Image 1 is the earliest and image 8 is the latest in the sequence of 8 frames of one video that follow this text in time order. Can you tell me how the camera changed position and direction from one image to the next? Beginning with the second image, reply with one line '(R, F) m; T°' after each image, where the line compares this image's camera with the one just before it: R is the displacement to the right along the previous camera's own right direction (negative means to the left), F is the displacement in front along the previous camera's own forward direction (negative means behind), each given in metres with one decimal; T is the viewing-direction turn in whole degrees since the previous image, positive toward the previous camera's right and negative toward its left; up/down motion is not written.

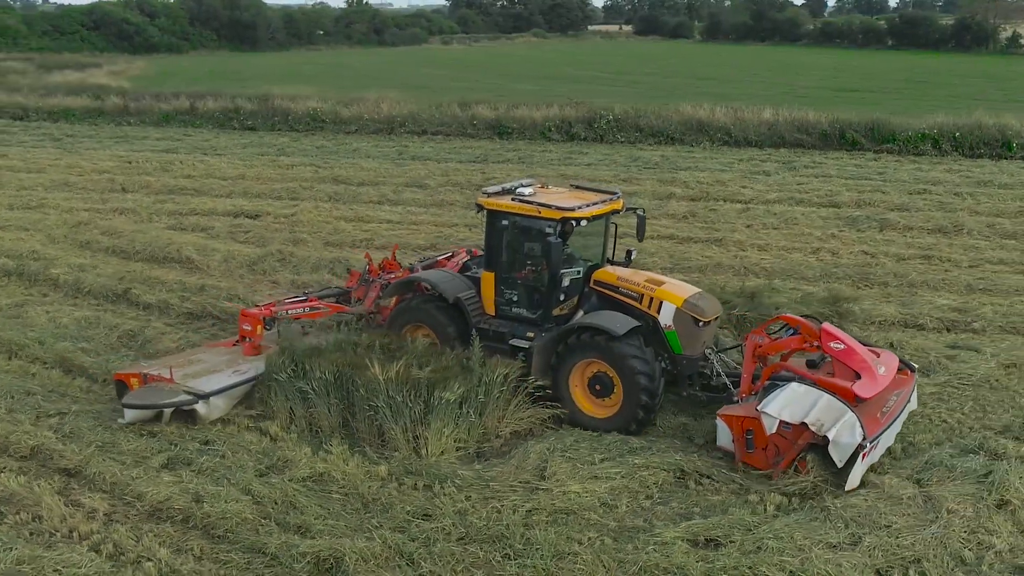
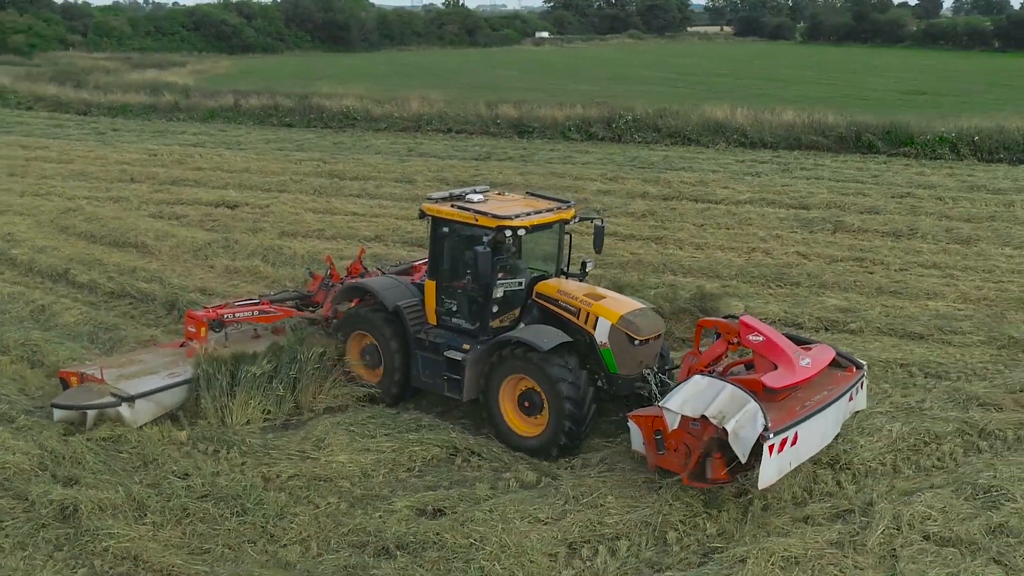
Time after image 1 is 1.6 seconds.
(+2.1, -0.2) m; -6°
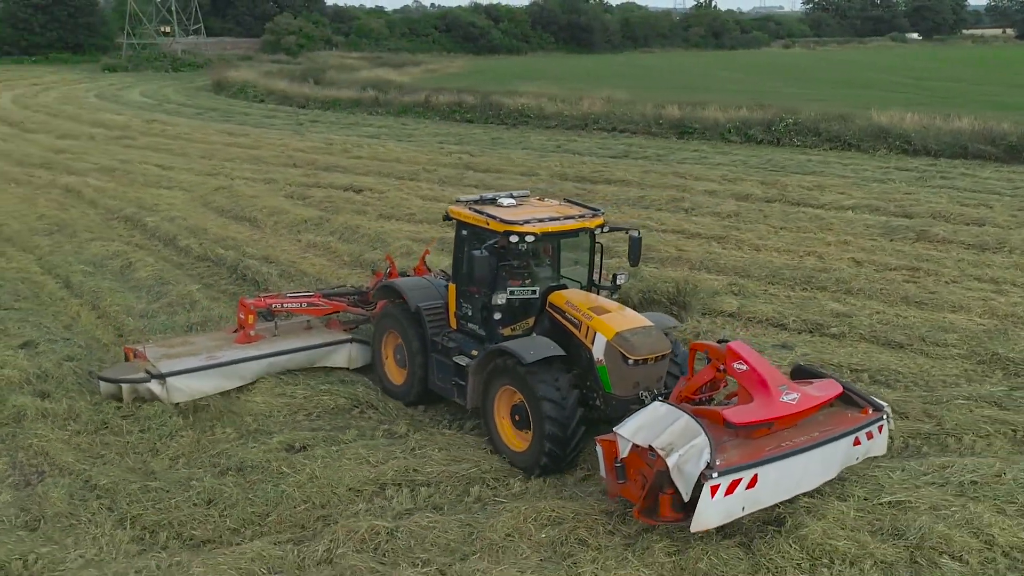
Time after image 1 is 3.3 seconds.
(+2.5, -0.3) m; -15°
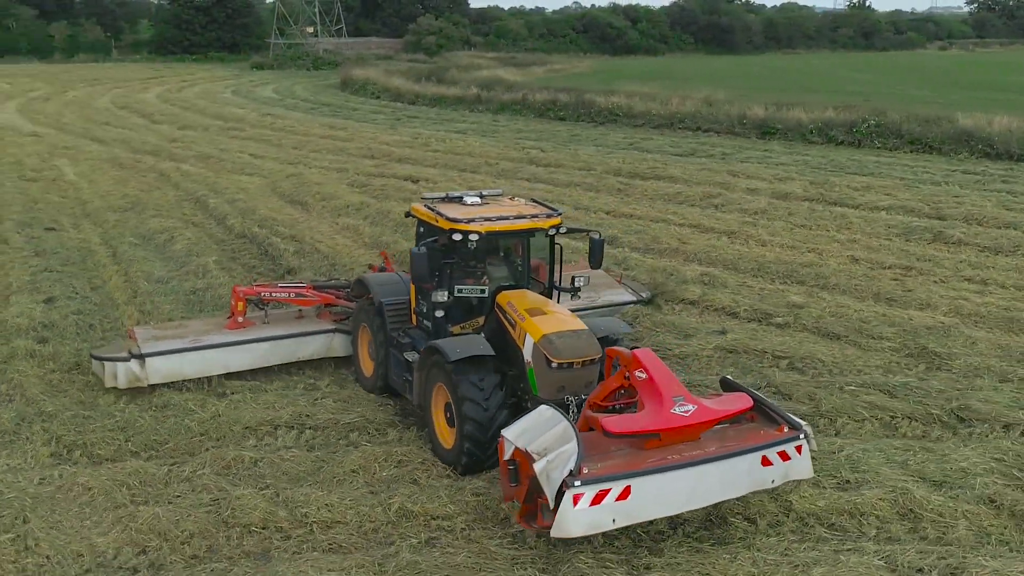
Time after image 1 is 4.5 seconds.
(+1.8, -0.5) m; -9°
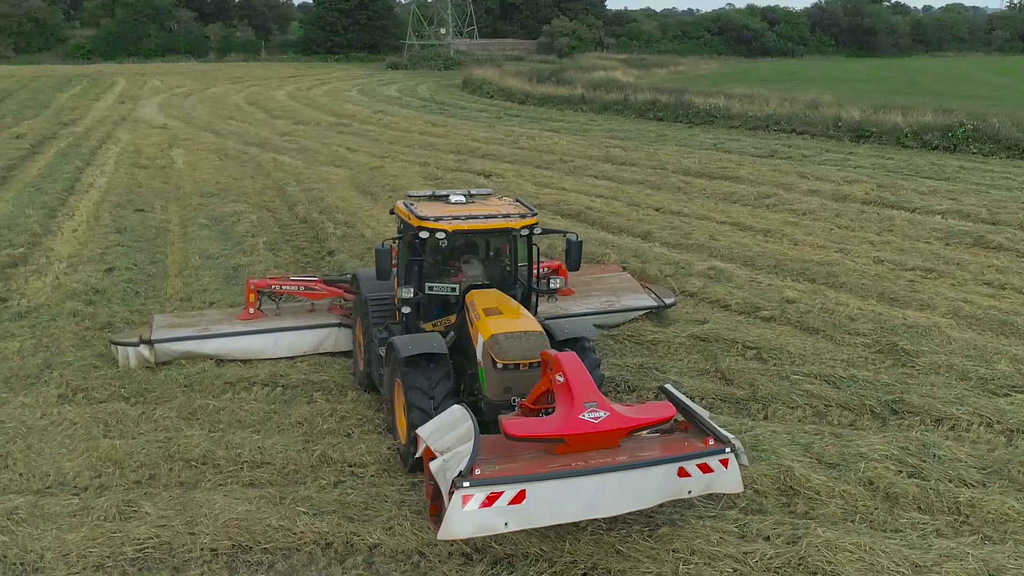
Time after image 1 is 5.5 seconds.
(+1.4, -0.4) m; -8°
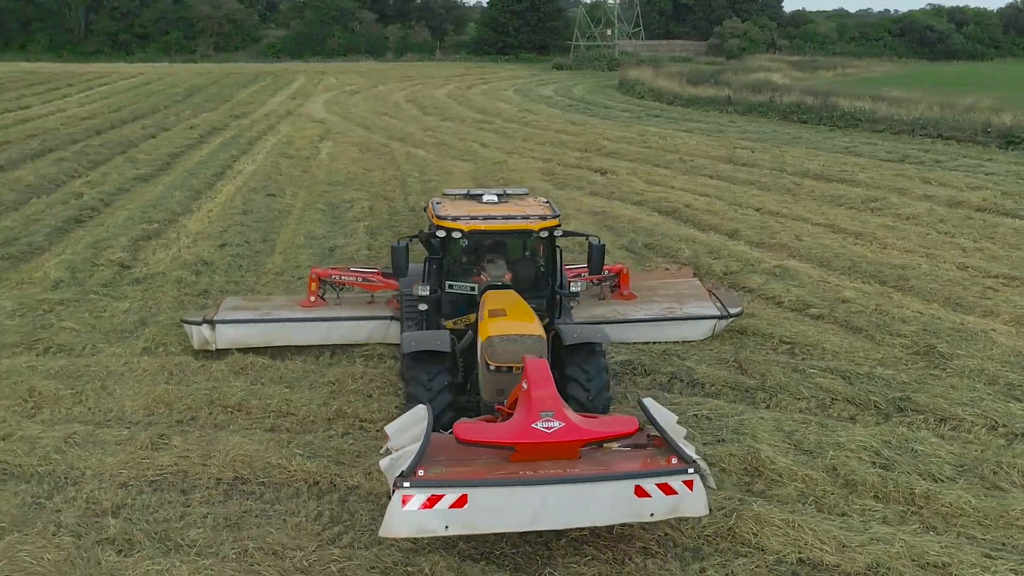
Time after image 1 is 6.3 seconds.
(+1.2, -0.4) m; -10°
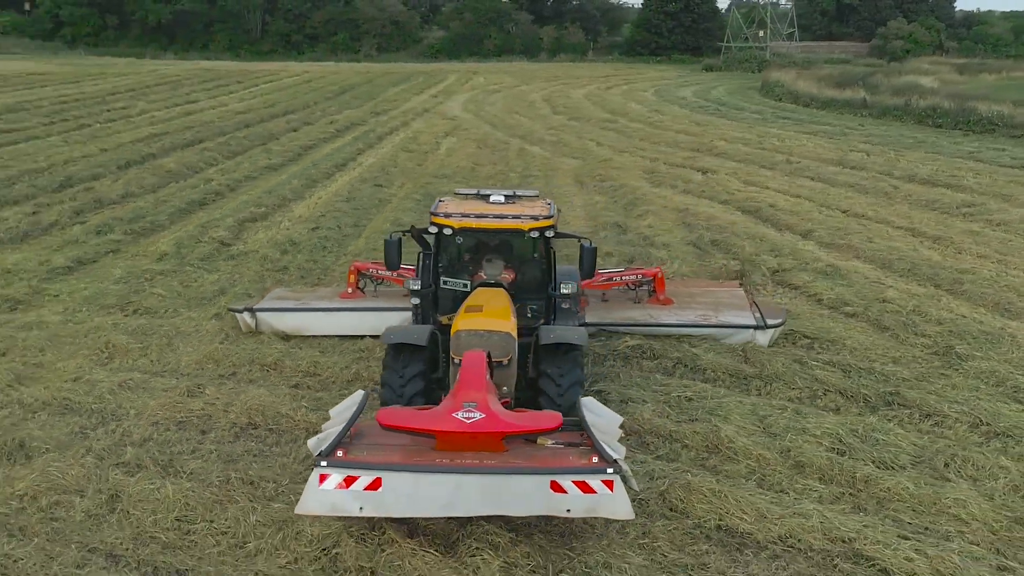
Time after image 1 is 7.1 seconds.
(+1.2, -0.5) m; -9°
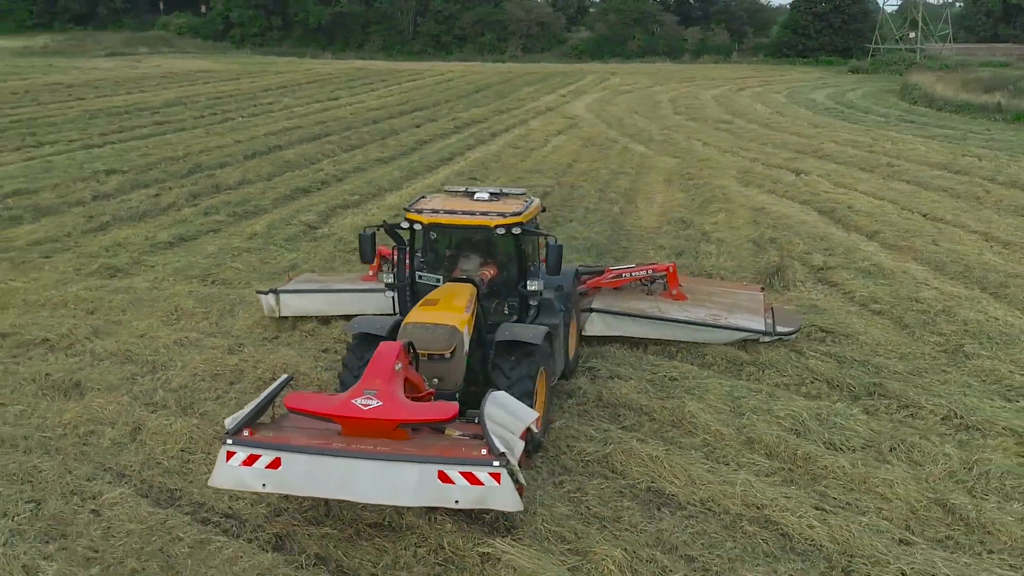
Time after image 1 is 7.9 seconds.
(+1.2, -0.5) m; -9°
